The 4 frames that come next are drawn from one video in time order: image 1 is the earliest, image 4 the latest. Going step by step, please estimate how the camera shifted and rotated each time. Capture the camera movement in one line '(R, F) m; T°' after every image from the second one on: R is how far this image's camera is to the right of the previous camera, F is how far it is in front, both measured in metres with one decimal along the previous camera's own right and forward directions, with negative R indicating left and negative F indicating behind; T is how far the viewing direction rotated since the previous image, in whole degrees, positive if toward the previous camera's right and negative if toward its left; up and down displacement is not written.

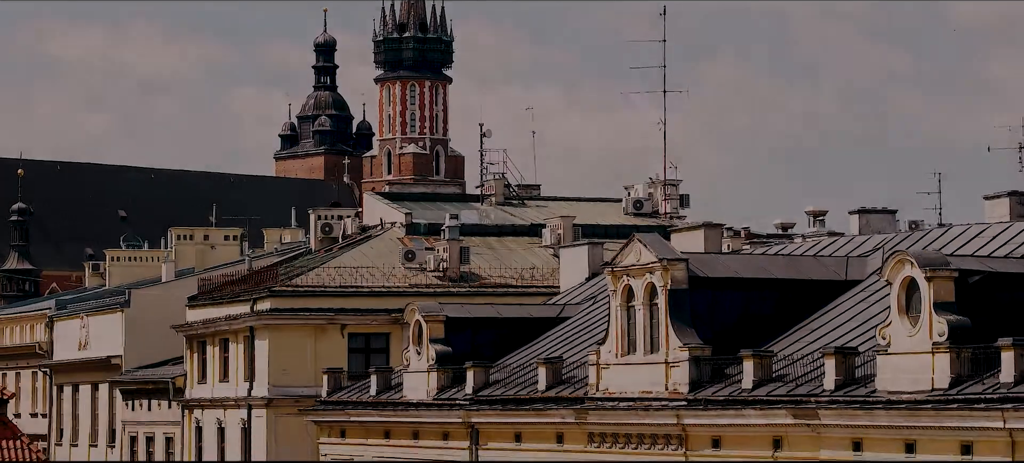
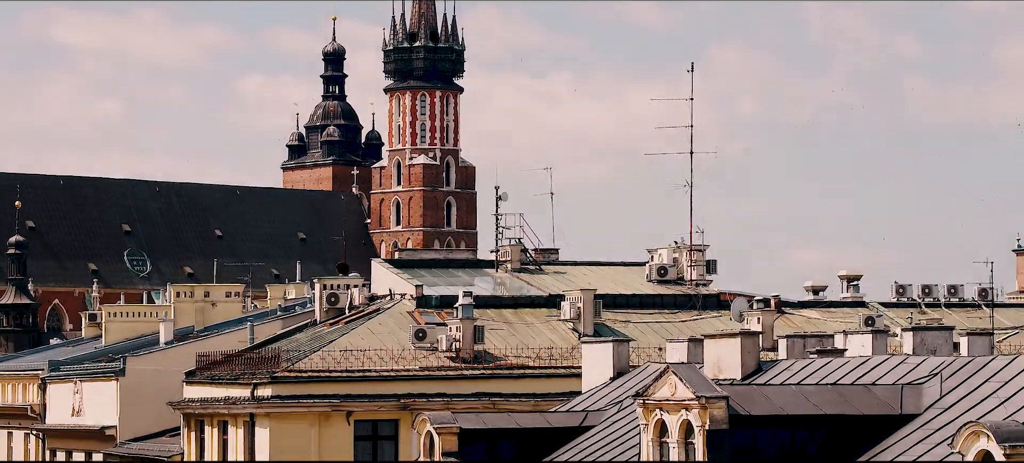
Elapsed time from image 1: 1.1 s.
(-0.1, +1.9) m; 0°
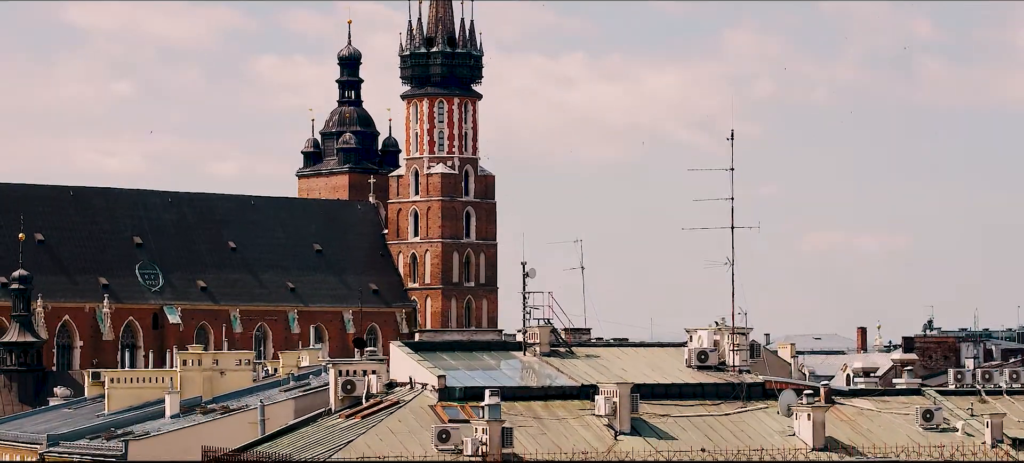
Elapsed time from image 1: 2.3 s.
(-0.2, +2.3) m; 0°
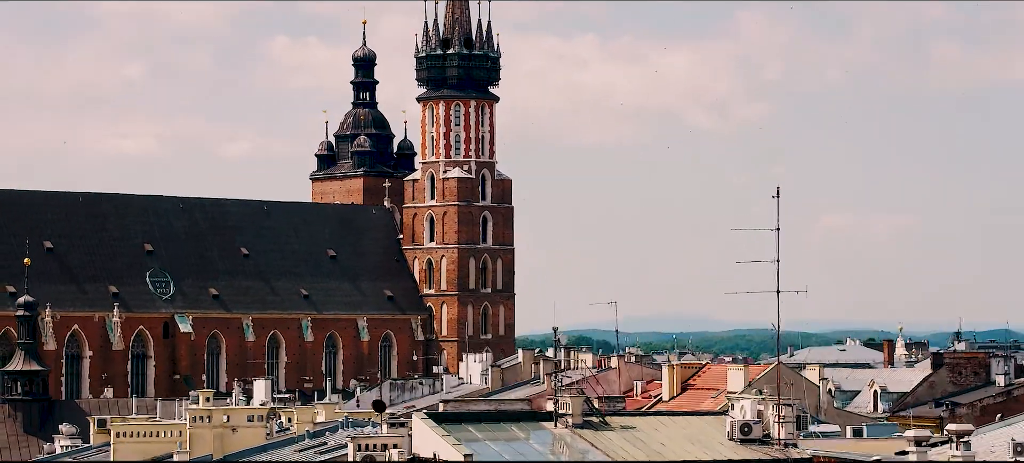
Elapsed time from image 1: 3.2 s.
(-0.2, +2.0) m; 0°
